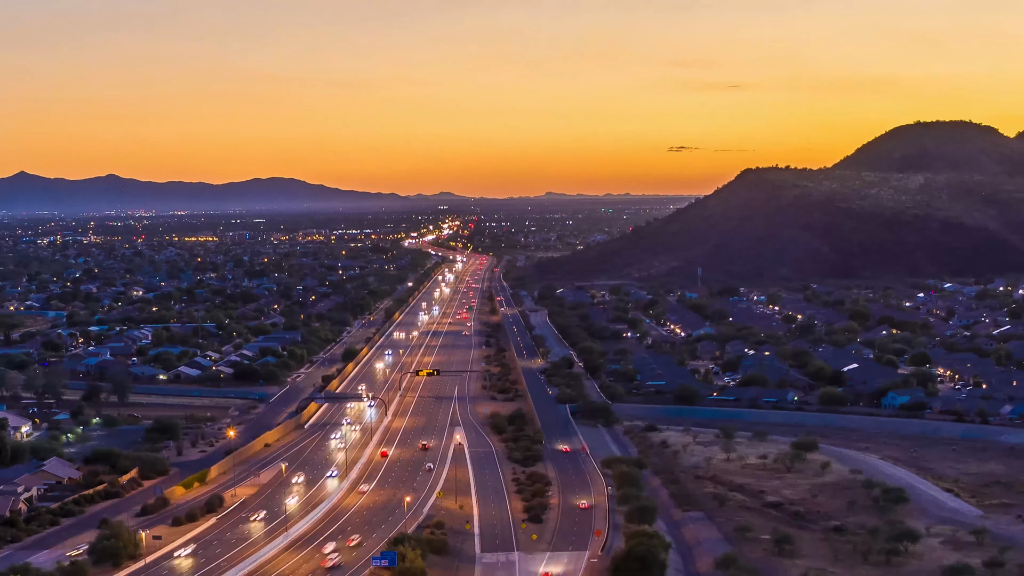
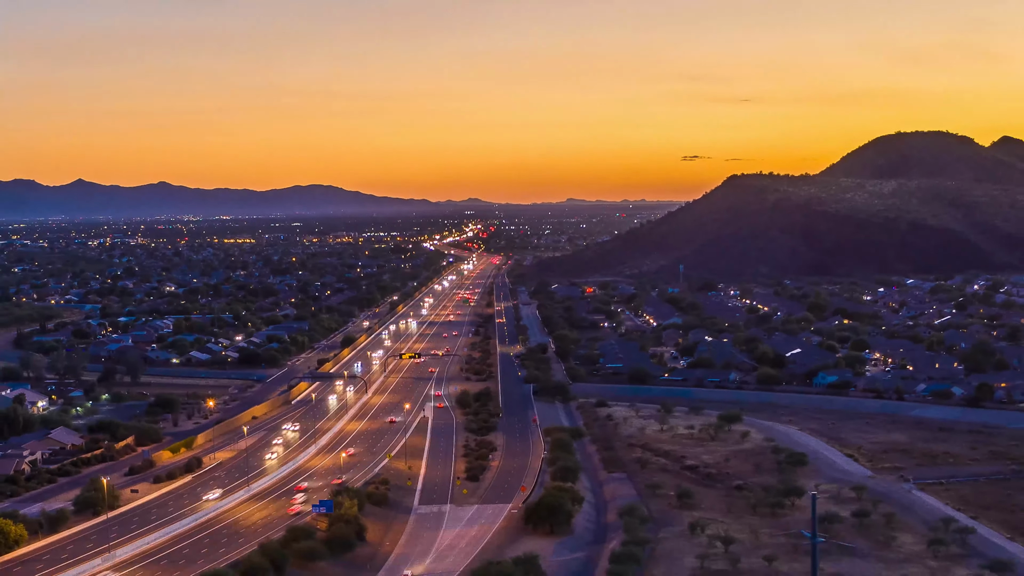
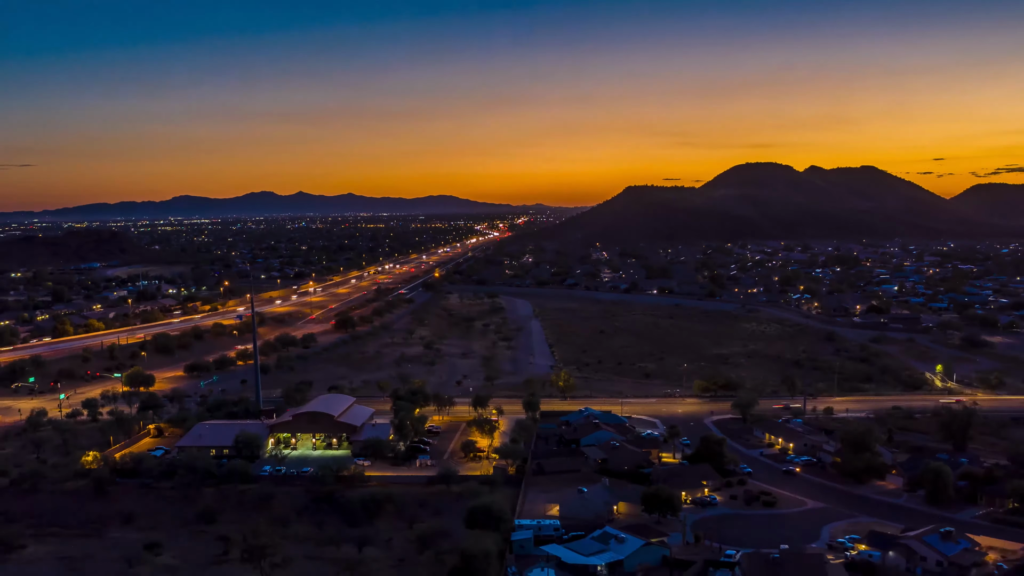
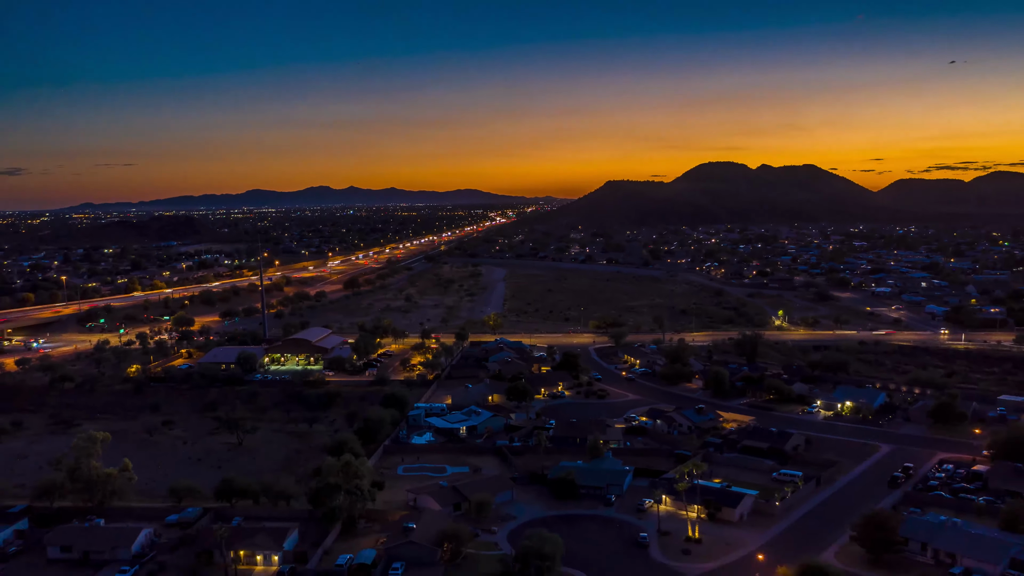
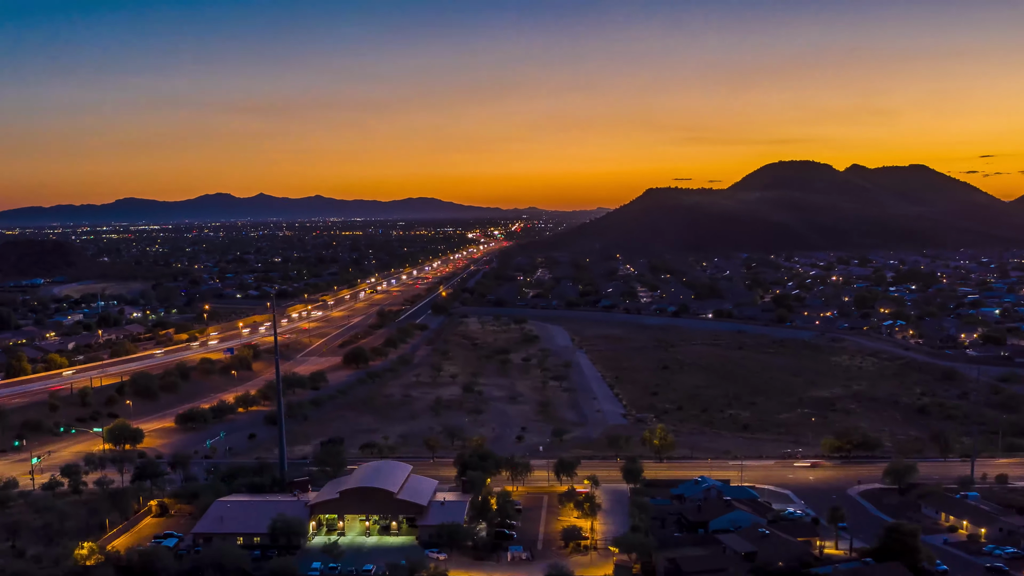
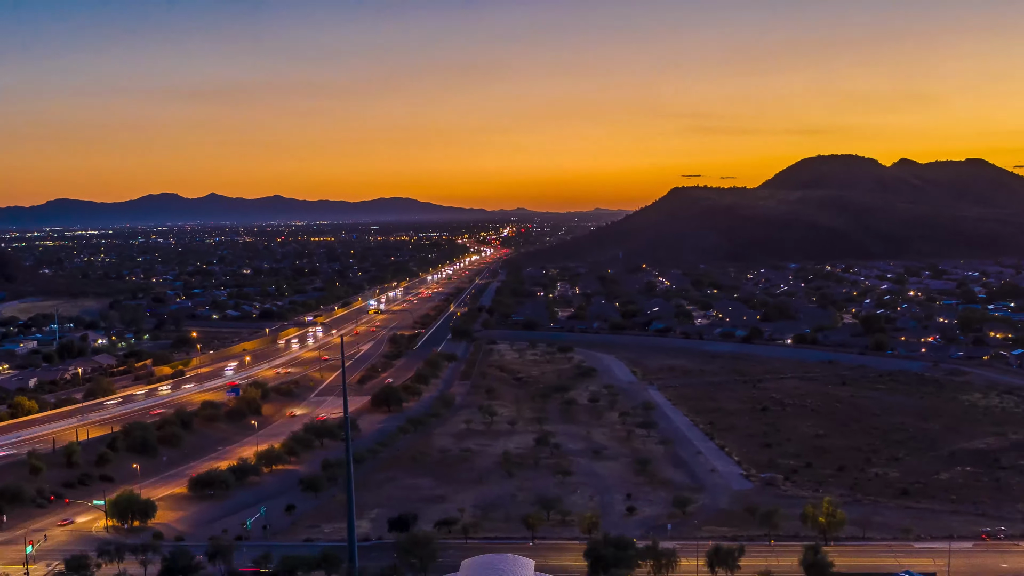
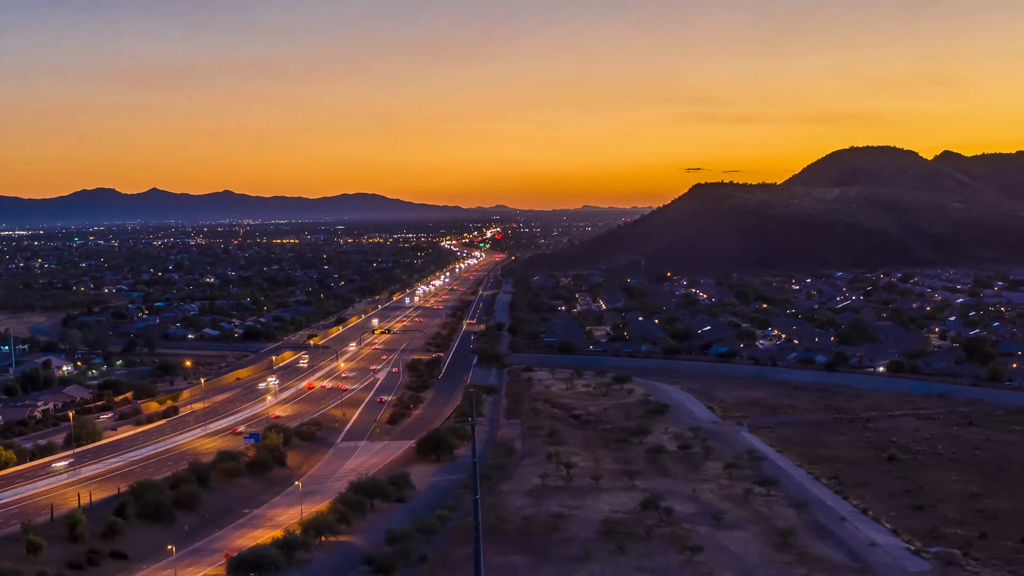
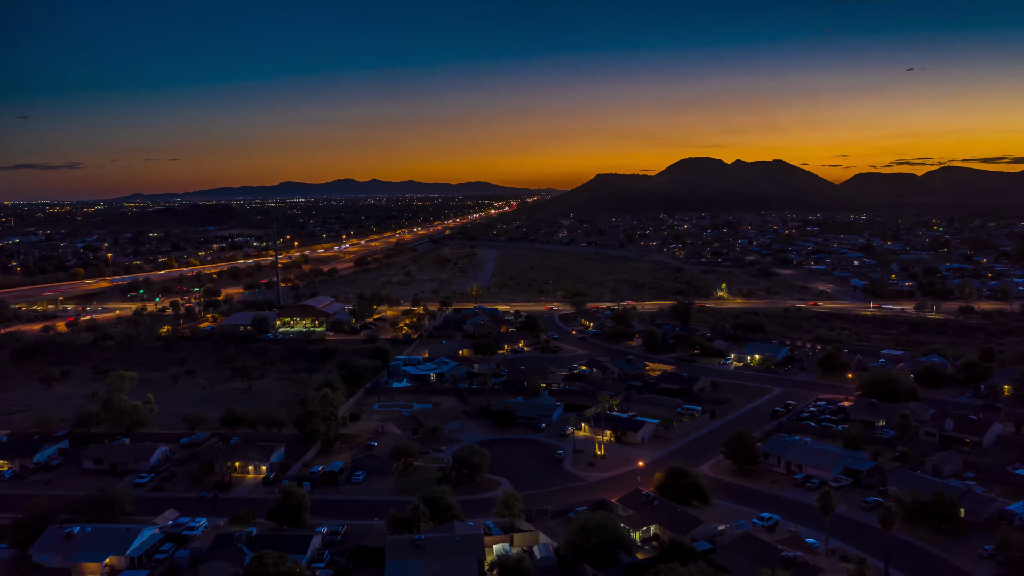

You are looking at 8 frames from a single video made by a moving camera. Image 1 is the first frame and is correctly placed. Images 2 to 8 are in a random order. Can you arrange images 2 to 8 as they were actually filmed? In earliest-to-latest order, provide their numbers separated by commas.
2, 7, 6, 5, 3, 4, 8
